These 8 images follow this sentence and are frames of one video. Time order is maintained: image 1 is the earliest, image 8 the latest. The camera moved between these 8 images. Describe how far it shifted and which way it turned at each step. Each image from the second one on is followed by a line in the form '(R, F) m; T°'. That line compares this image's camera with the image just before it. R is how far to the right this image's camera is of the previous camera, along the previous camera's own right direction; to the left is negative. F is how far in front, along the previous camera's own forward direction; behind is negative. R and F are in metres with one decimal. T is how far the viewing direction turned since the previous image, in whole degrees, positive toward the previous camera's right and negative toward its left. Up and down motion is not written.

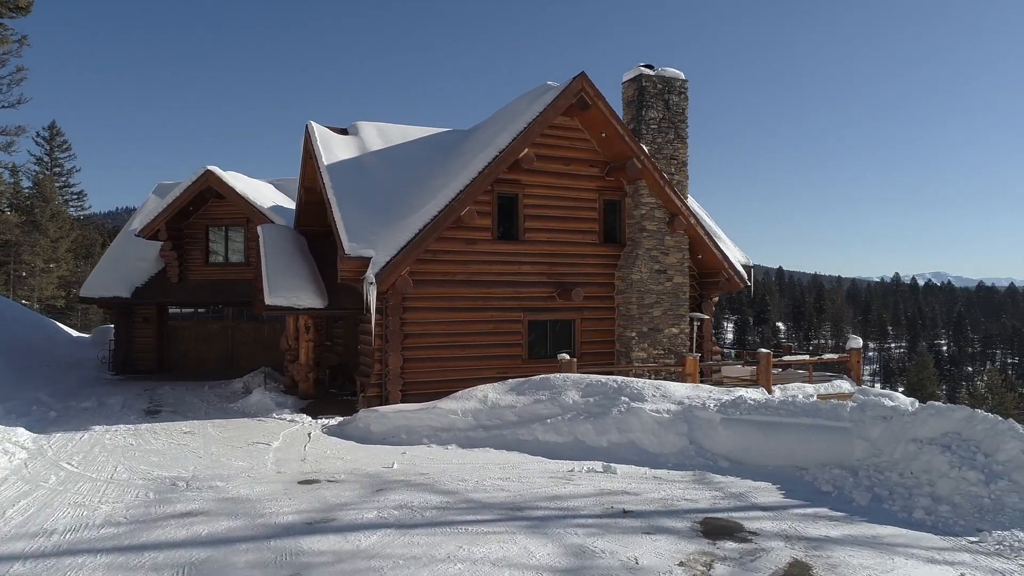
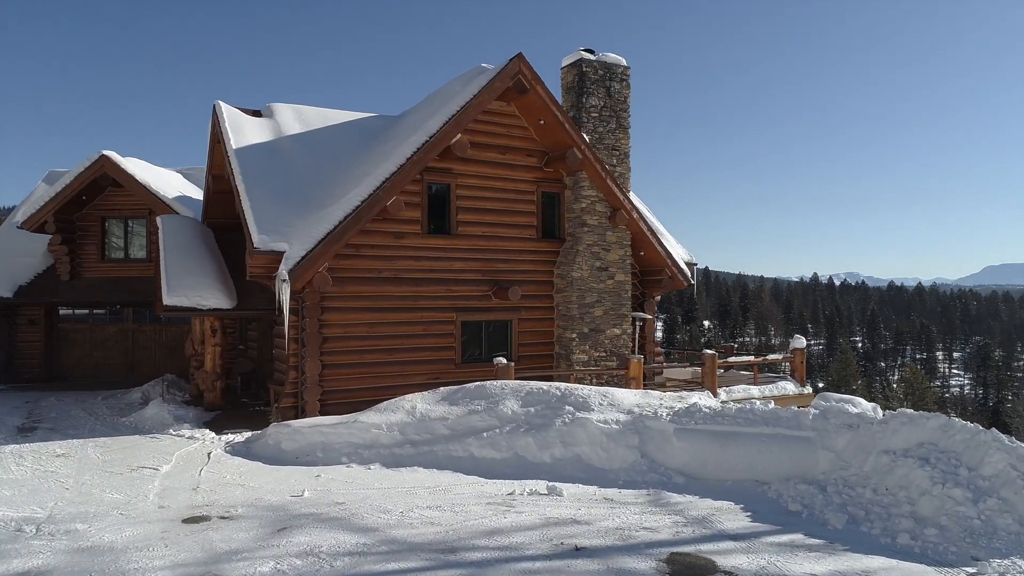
(0.0, +0.9) m; +5°
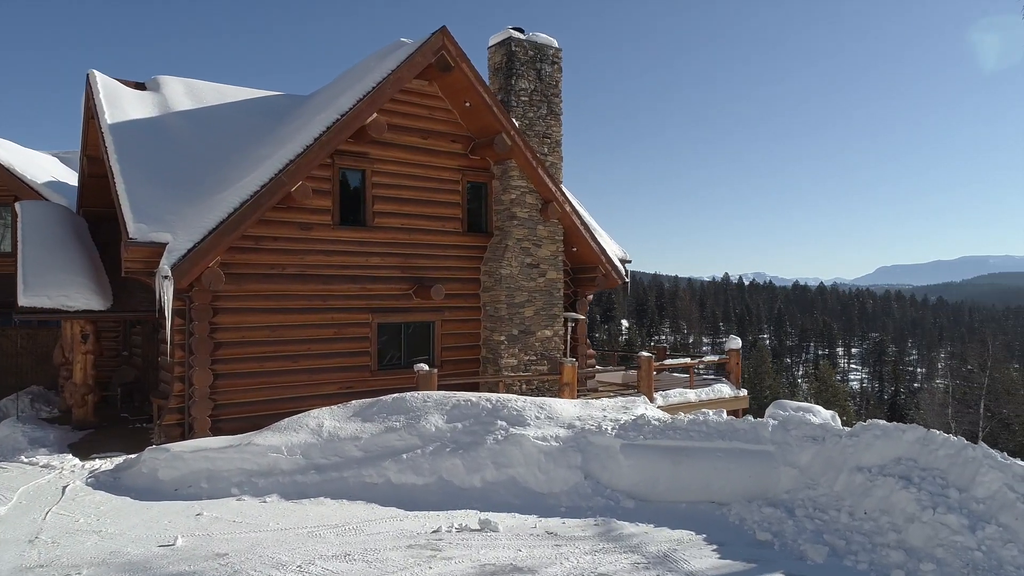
(0.0, +1.0) m; +6°
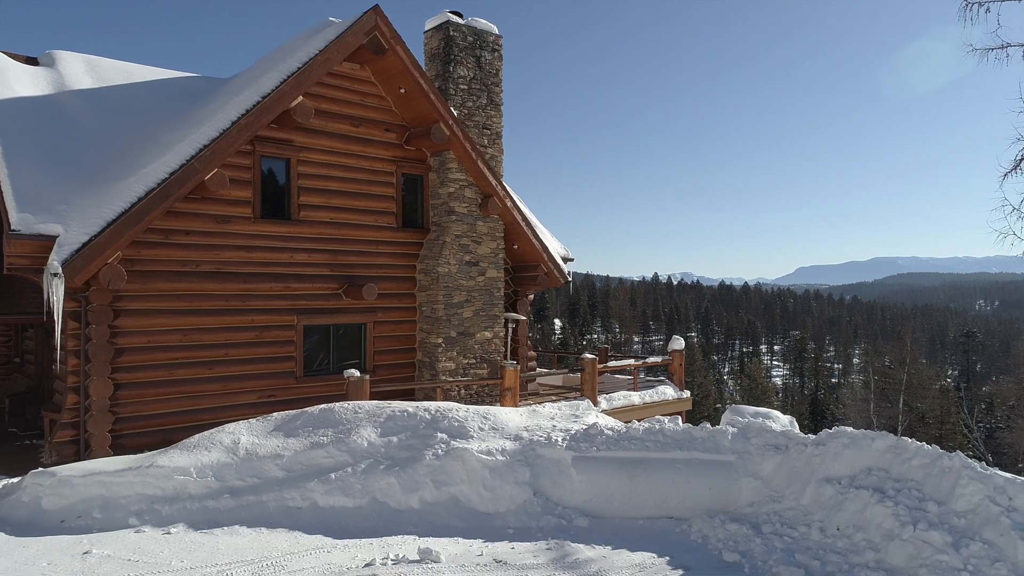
(-0.1, +0.6) m; +5°
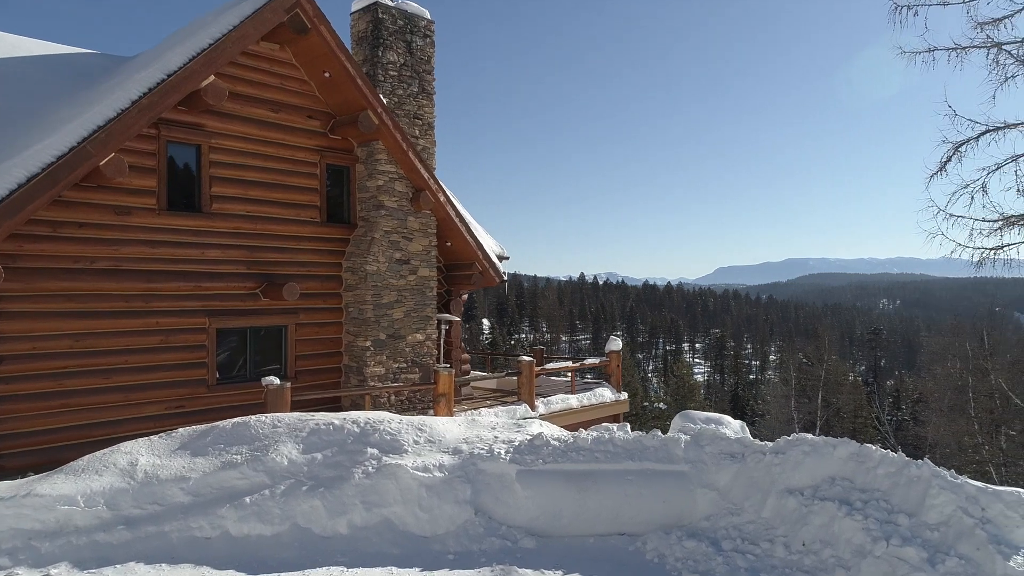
(-0.1, +0.5) m; +6°
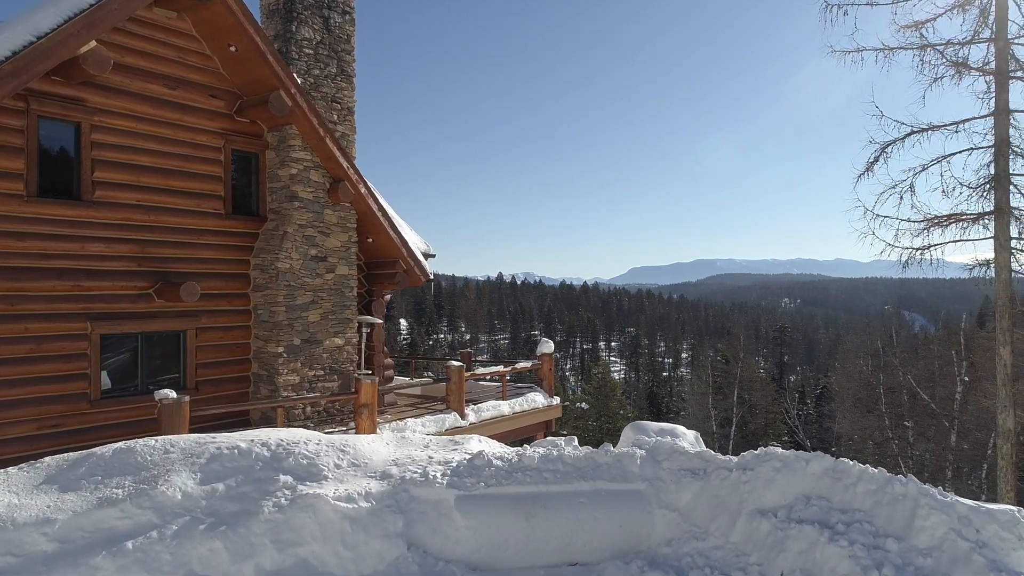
(-0.1, +0.7) m; +7°
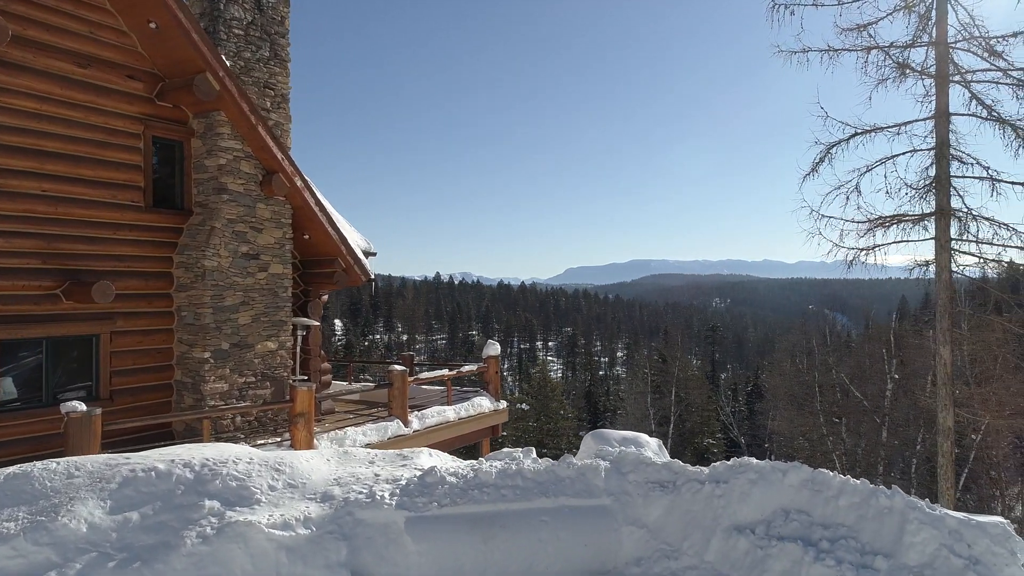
(-0.1, +0.4) m; +5°
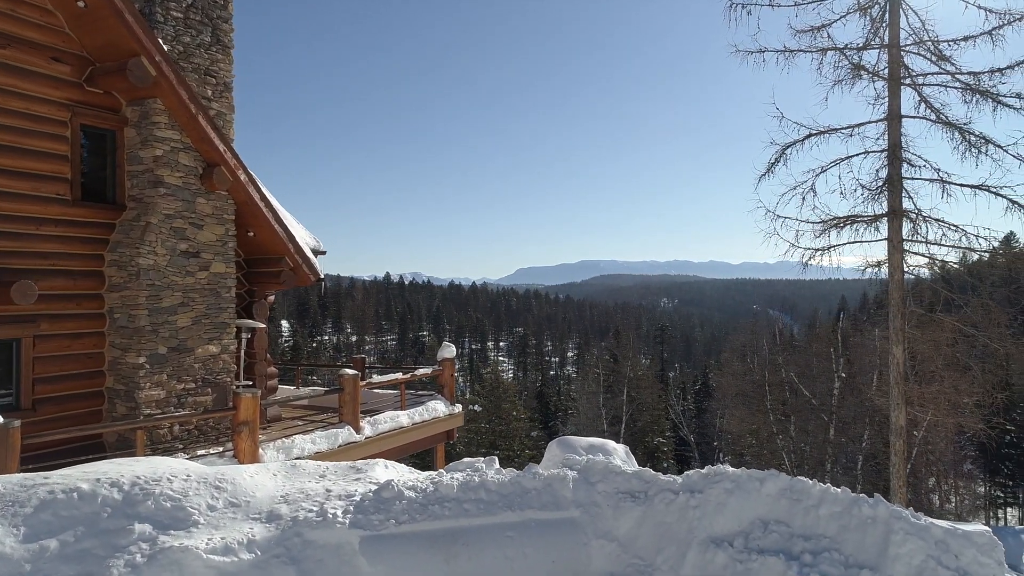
(-0.1, +0.3) m; +4°
